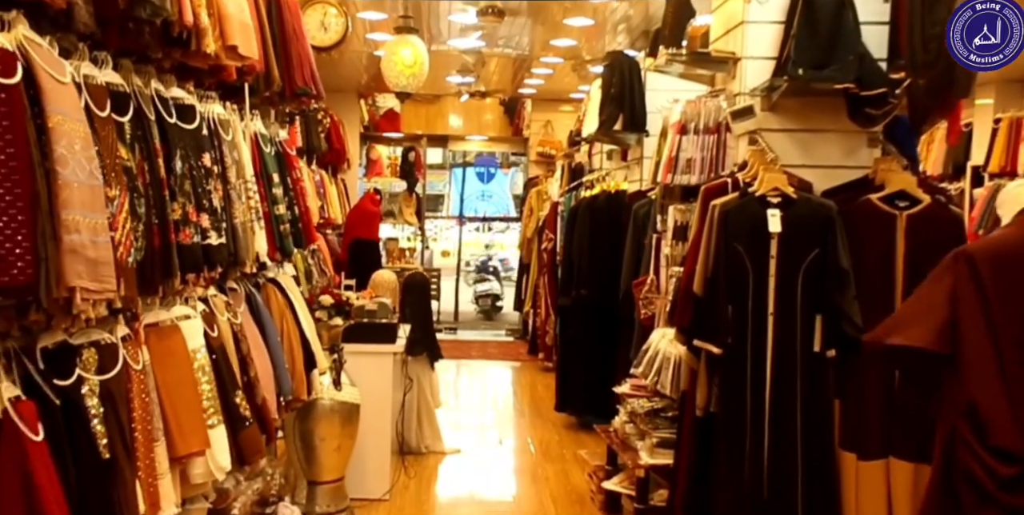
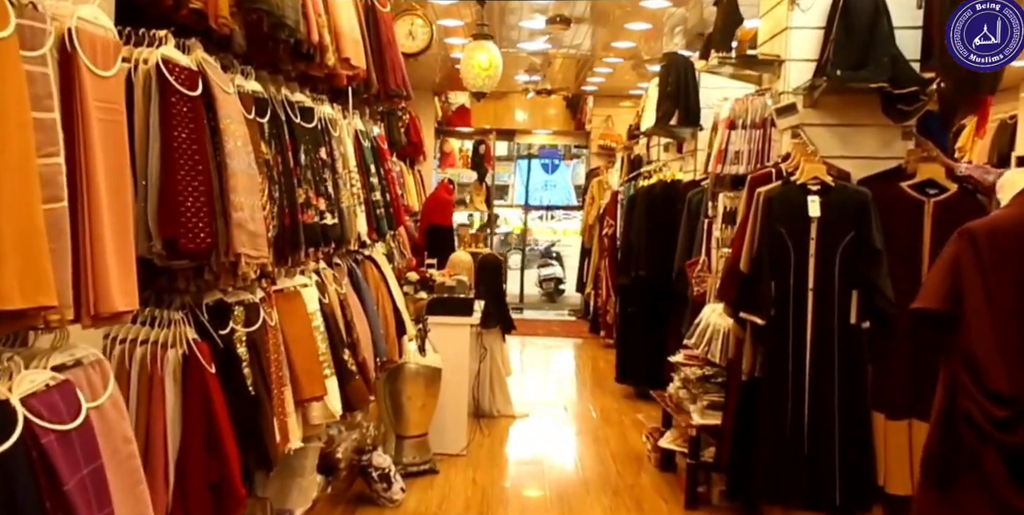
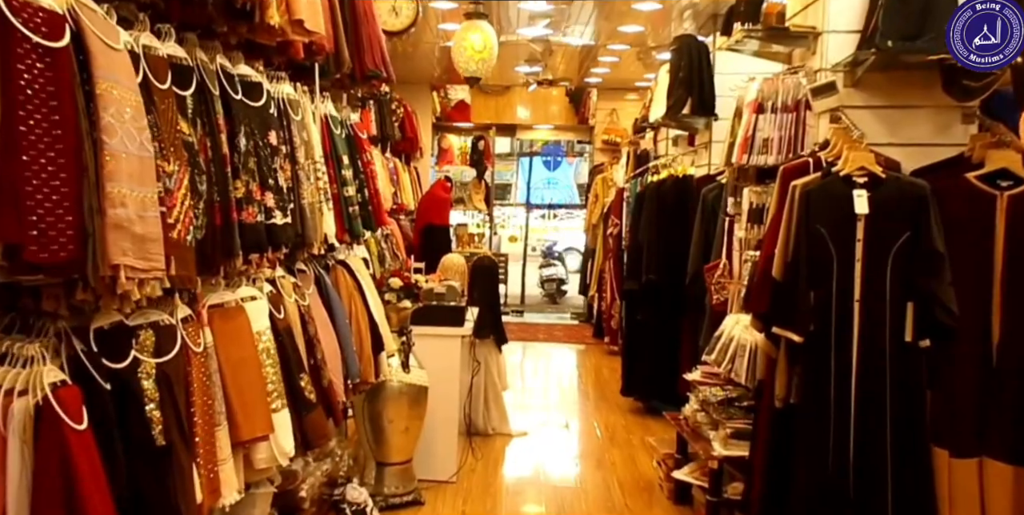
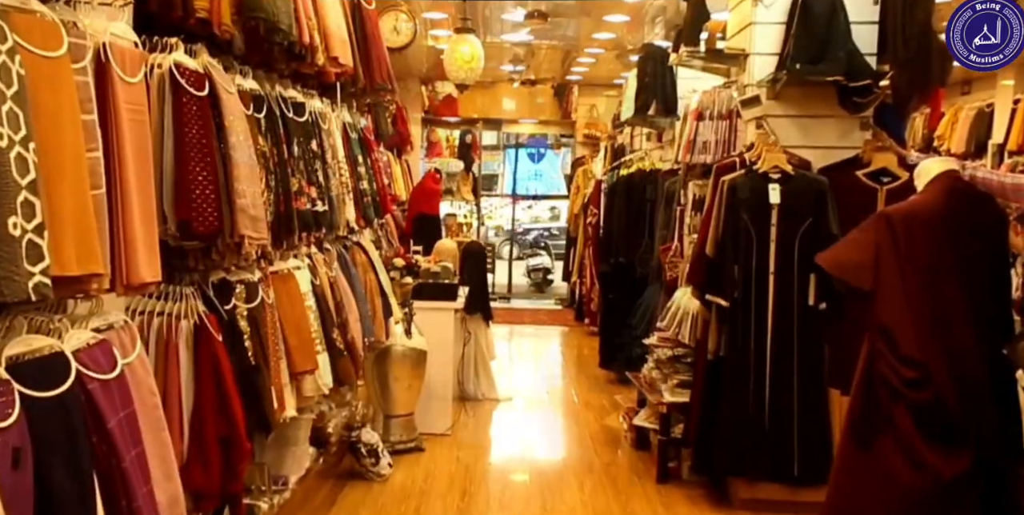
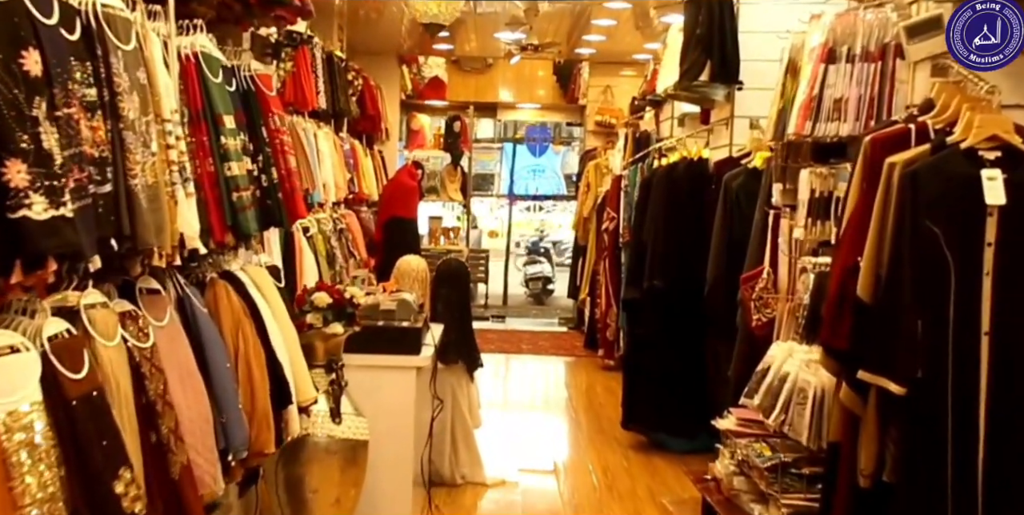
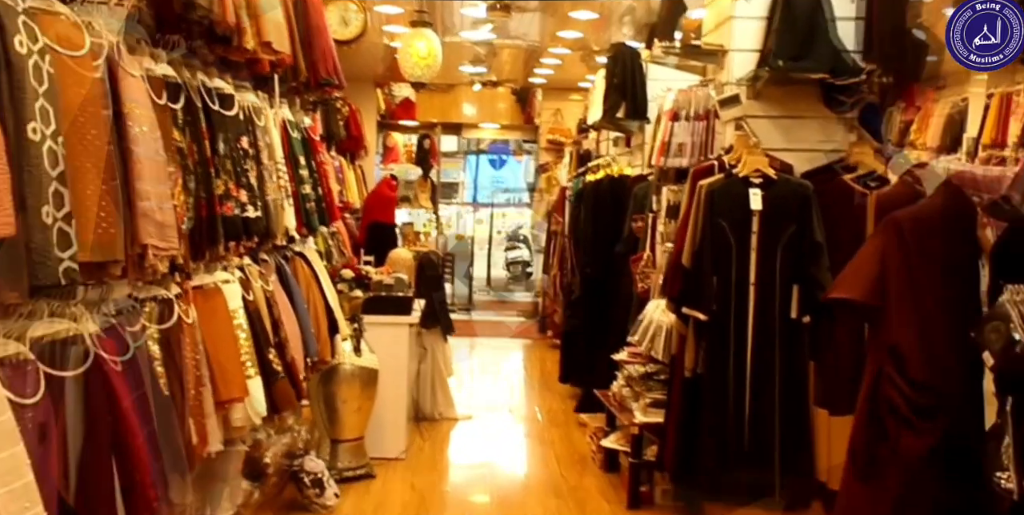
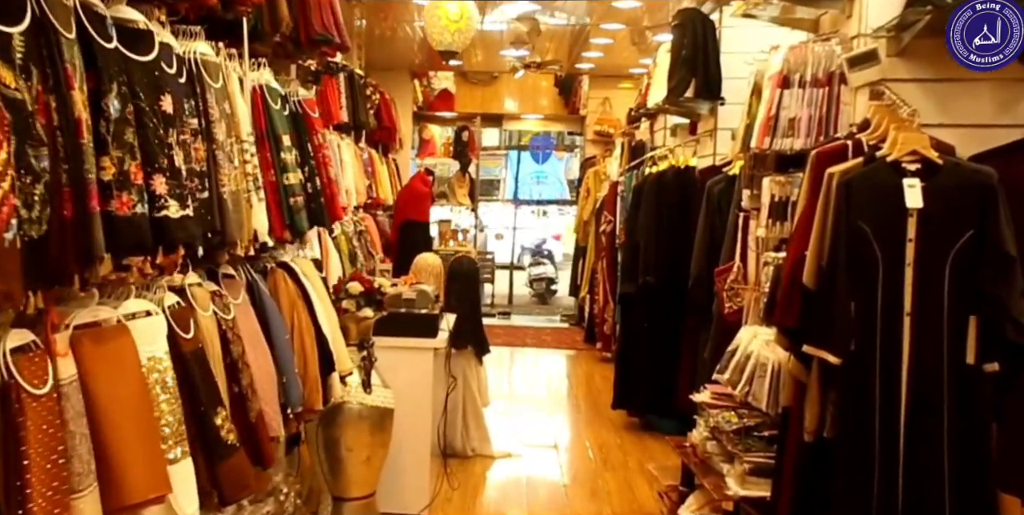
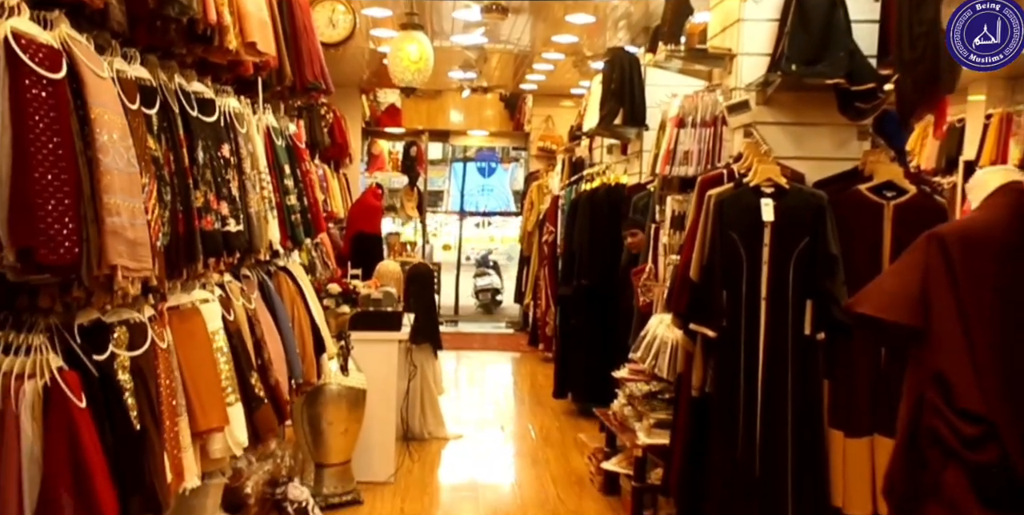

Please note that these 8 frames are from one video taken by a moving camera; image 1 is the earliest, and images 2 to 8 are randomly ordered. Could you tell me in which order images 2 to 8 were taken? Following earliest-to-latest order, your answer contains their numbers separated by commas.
8, 6, 4, 2, 3, 7, 5
